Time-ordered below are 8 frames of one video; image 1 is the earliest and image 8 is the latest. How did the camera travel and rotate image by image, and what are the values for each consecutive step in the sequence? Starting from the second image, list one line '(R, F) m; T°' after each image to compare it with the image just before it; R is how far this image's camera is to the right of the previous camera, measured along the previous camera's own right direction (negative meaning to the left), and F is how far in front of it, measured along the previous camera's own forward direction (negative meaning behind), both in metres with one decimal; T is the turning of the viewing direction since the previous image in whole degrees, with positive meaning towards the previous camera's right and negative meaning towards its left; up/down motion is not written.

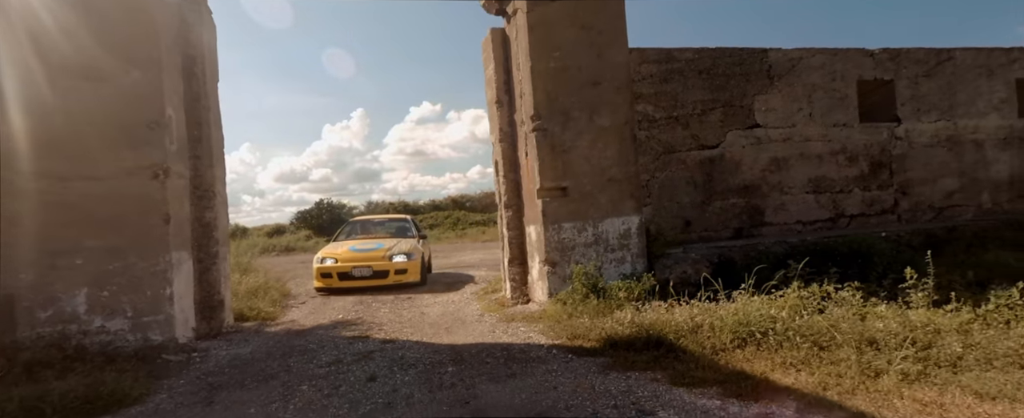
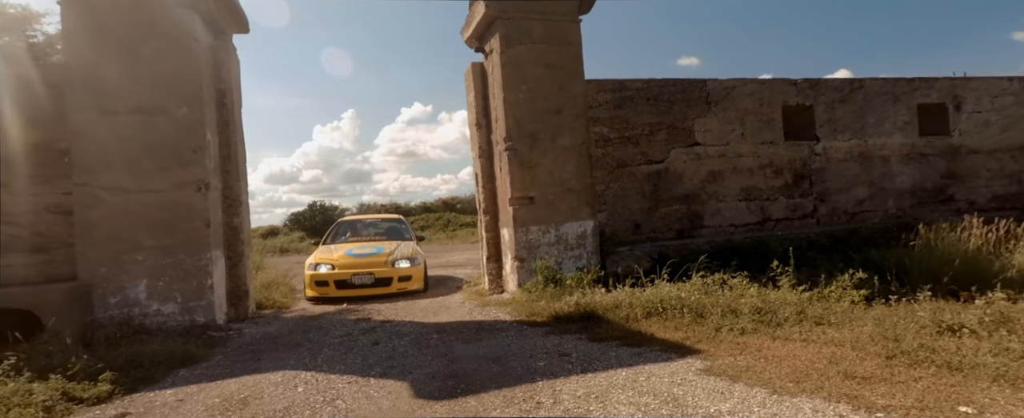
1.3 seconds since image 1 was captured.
(+0.2, -1.0) m; +1°
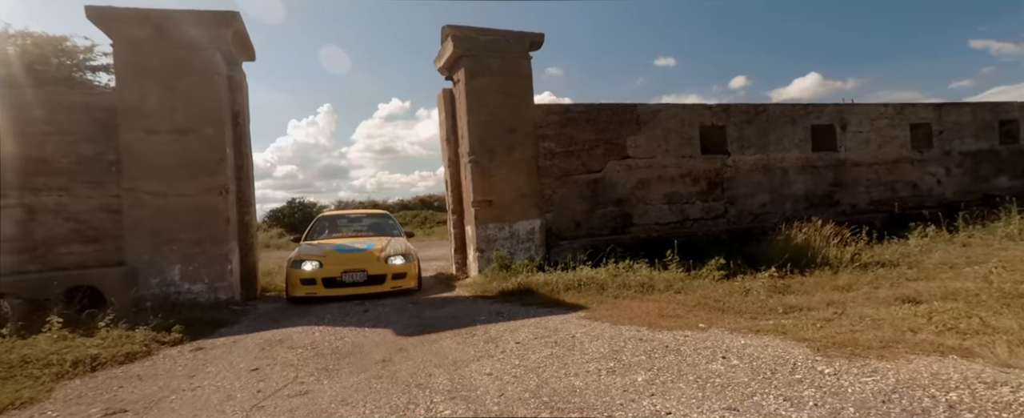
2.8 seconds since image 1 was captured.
(+0.2, -1.4) m; +3°
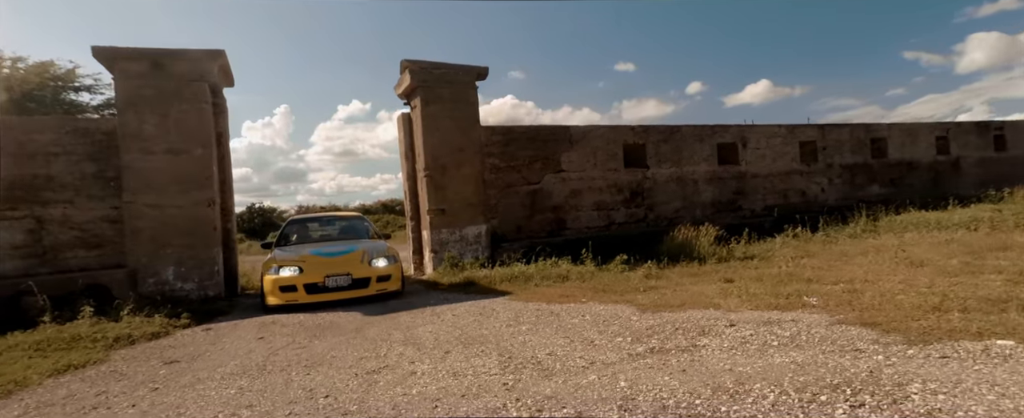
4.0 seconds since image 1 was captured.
(+0.2, -1.3) m; +4°
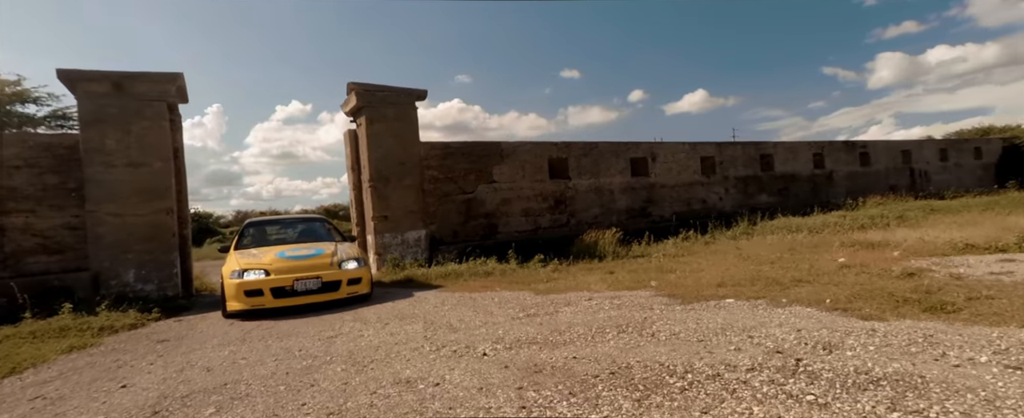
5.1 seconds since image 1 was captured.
(+0.2, -1.3) m; +6°
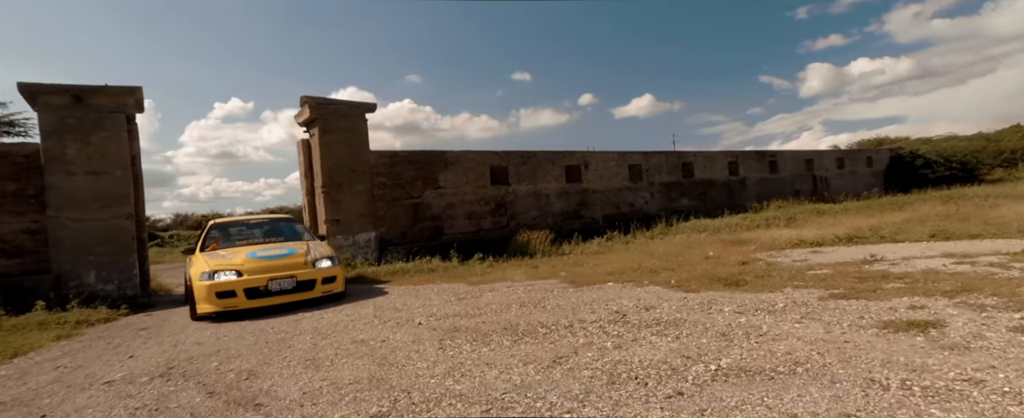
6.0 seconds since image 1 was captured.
(+0.2, -1.1) m; +6°
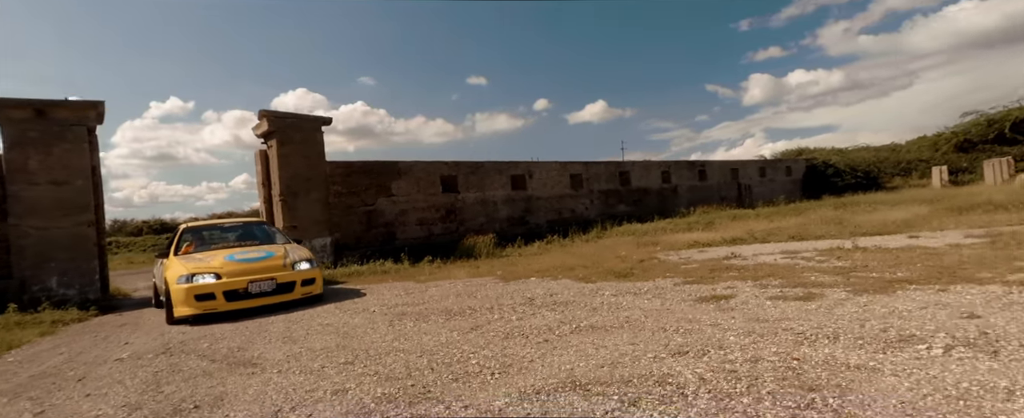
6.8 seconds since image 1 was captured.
(+0.2, -1.1) m; +5°
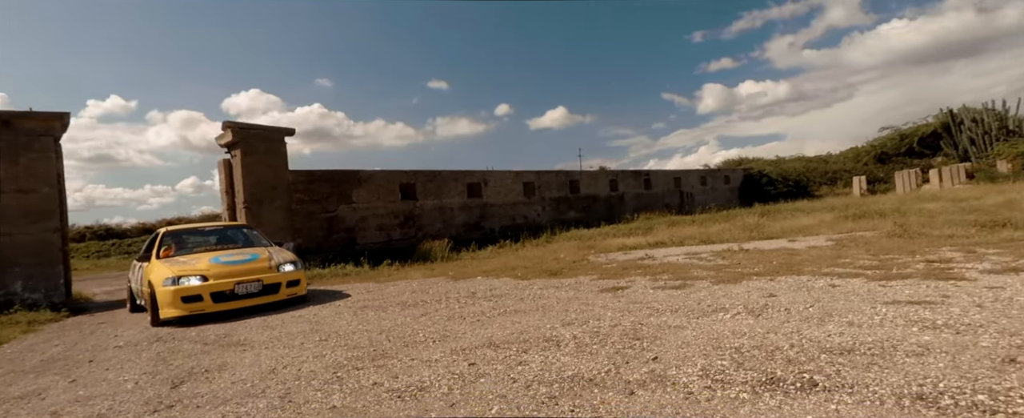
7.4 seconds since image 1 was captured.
(+0.2, -1.0) m; +5°
